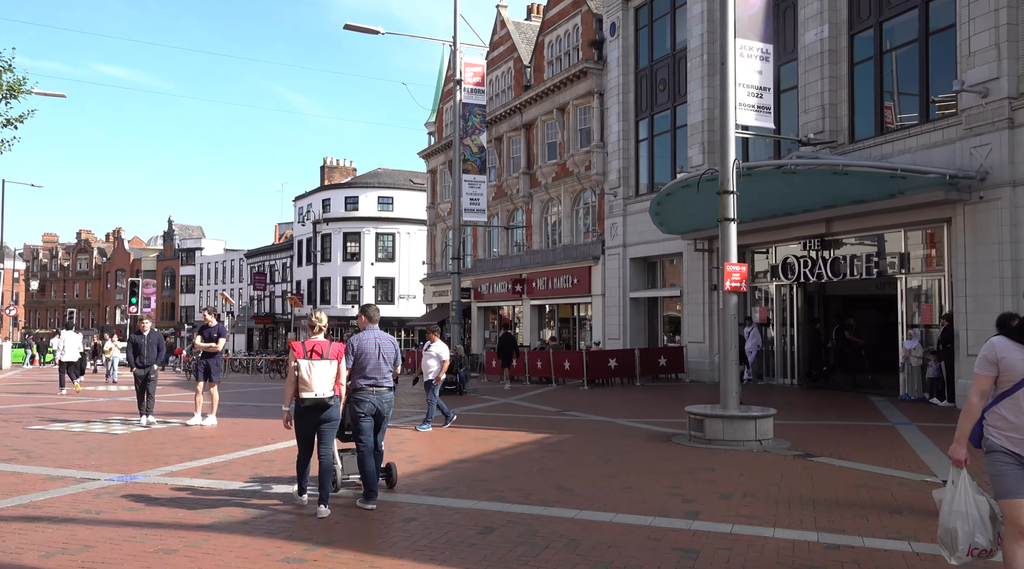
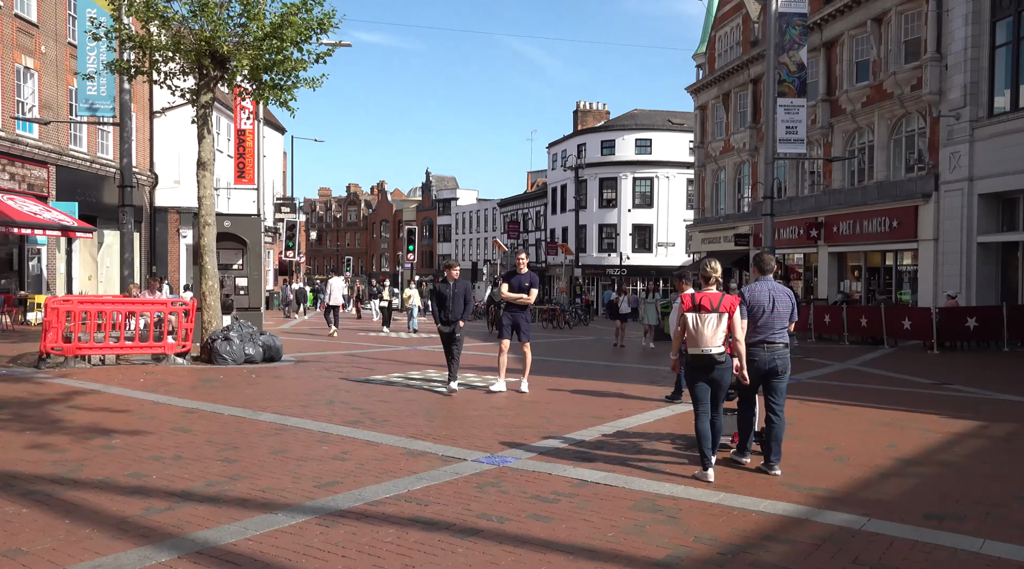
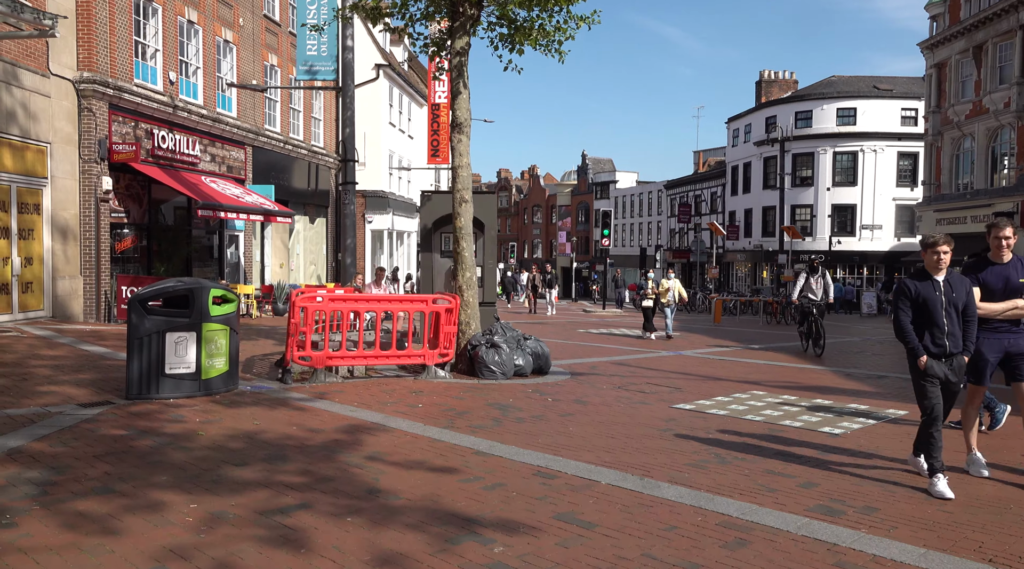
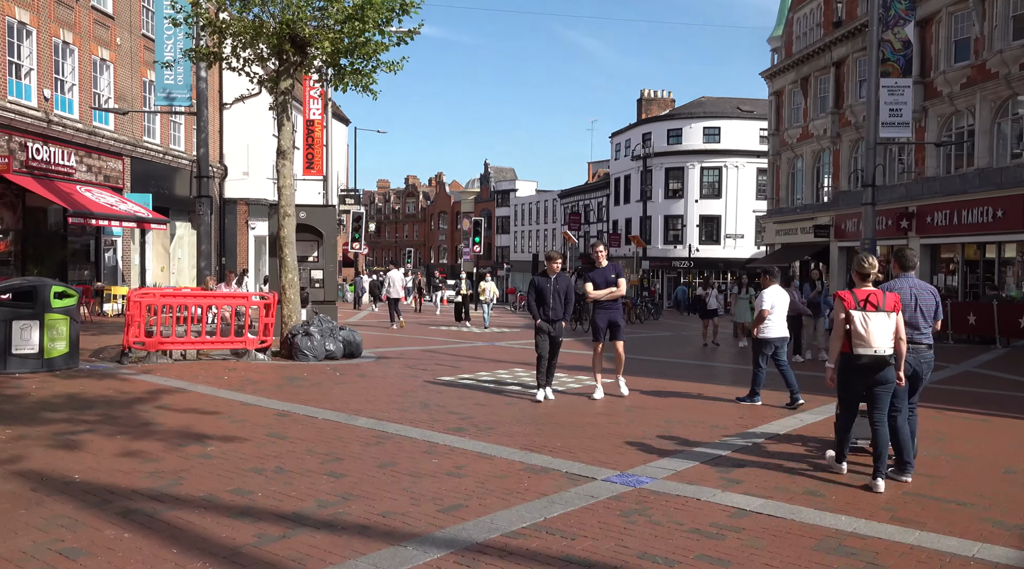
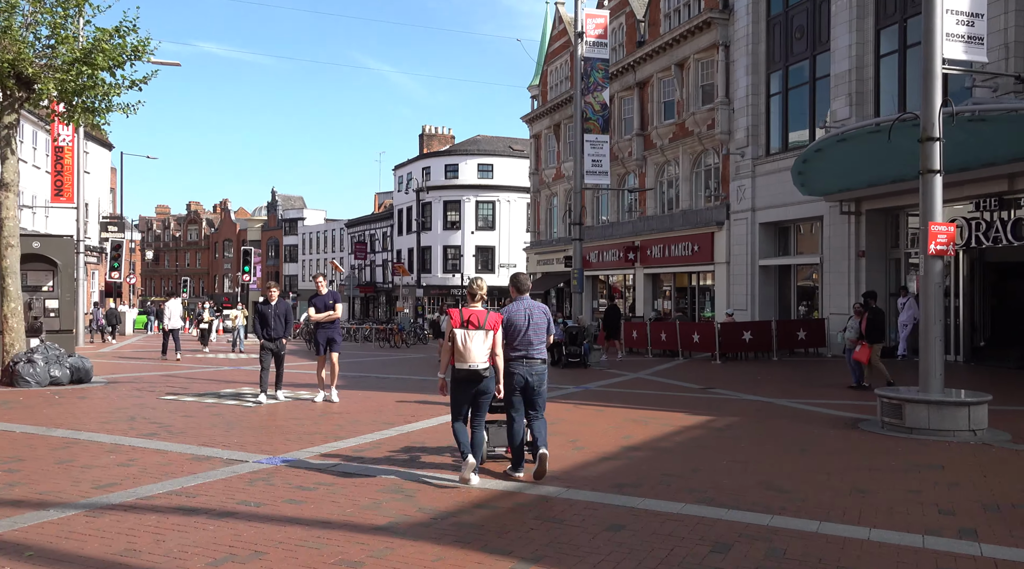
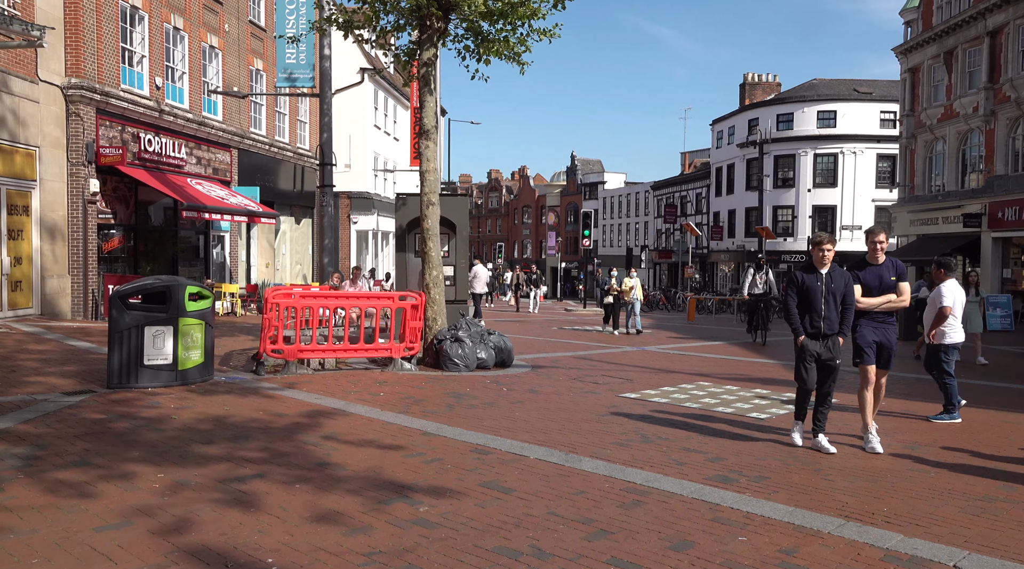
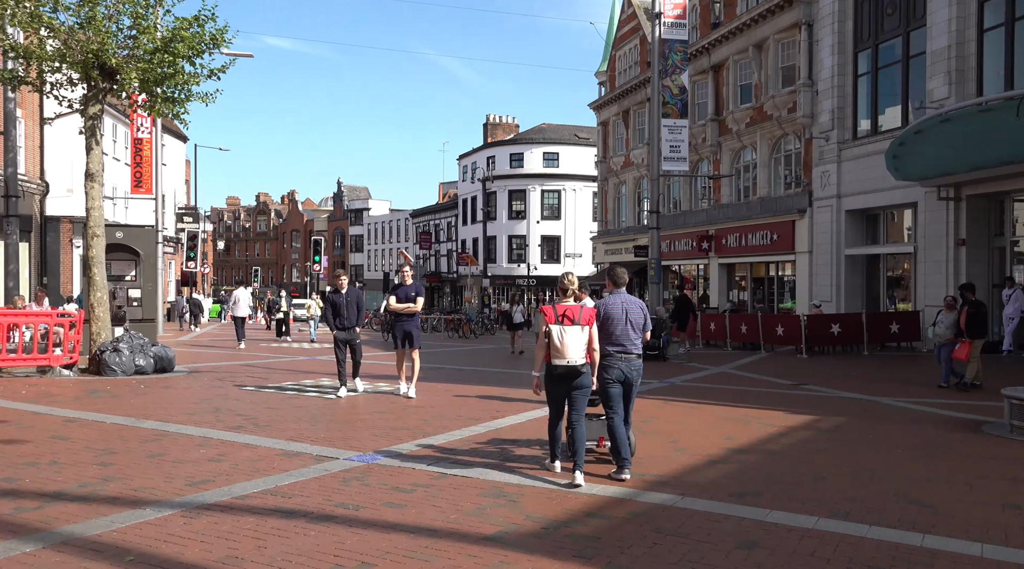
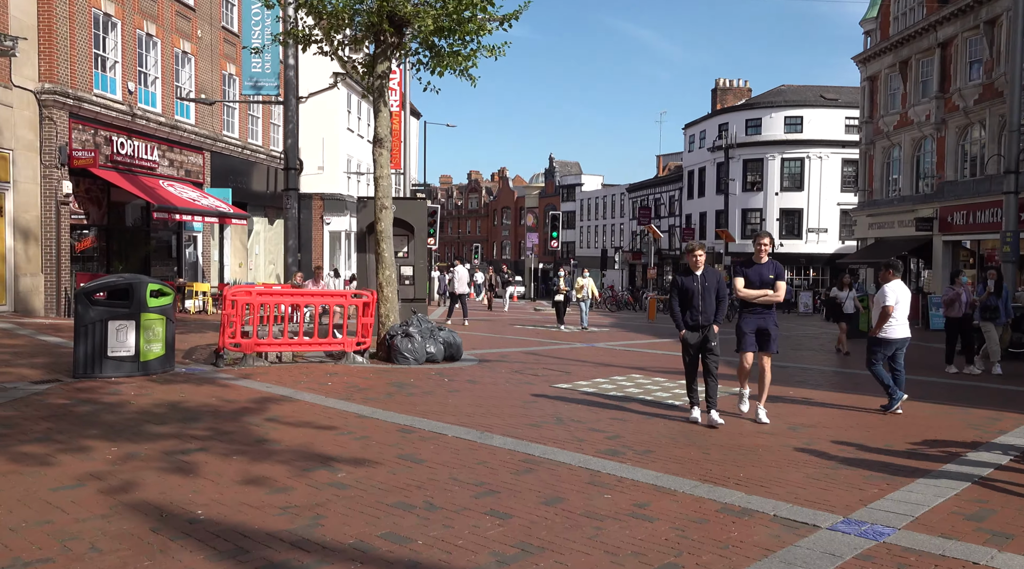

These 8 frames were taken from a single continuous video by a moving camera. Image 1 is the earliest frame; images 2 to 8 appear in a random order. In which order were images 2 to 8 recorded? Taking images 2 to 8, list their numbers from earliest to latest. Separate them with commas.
5, 7, 2, 4, 8, 6, 3
